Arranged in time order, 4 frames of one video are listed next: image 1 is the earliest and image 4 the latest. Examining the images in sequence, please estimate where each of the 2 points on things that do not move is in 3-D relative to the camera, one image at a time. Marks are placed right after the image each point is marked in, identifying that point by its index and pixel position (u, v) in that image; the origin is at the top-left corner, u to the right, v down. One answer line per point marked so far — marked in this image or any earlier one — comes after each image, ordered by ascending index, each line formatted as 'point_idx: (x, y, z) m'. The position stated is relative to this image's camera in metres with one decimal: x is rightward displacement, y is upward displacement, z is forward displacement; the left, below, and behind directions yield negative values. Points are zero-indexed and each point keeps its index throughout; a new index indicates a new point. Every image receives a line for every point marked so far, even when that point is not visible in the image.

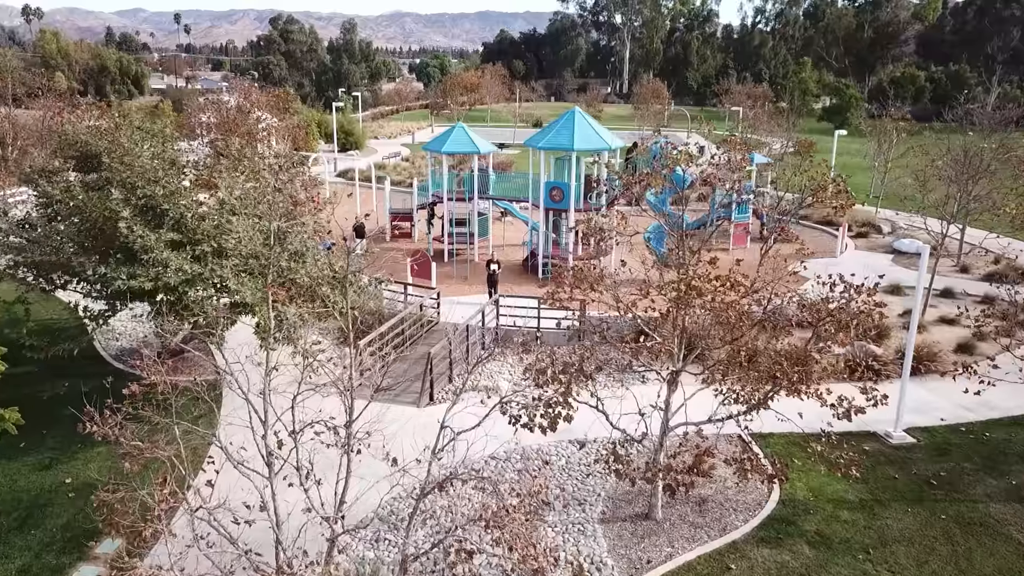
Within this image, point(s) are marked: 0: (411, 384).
0: (-1.5, -1.5, +12.7) m
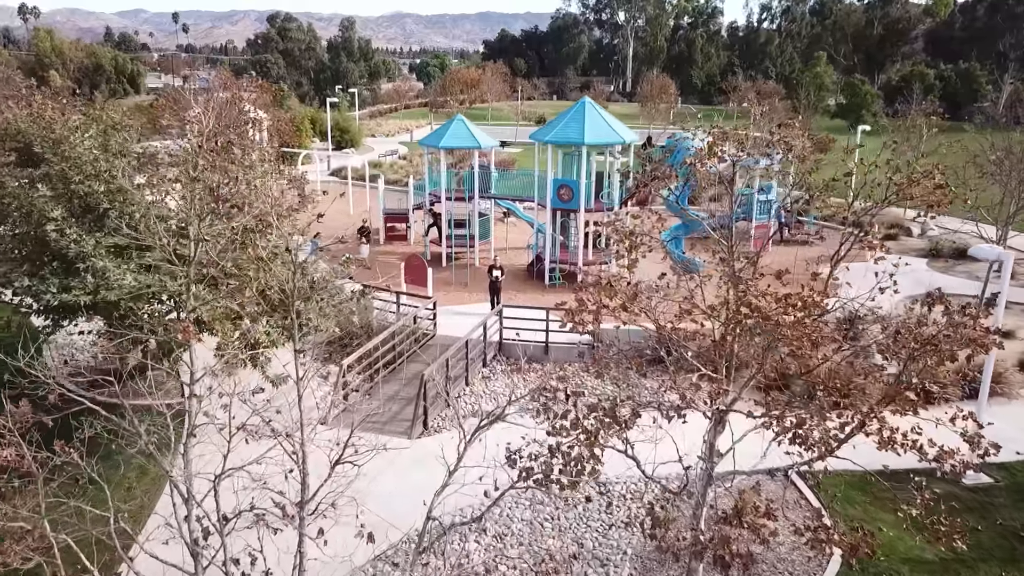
0: (-1.4, -1.6, +11.1) m
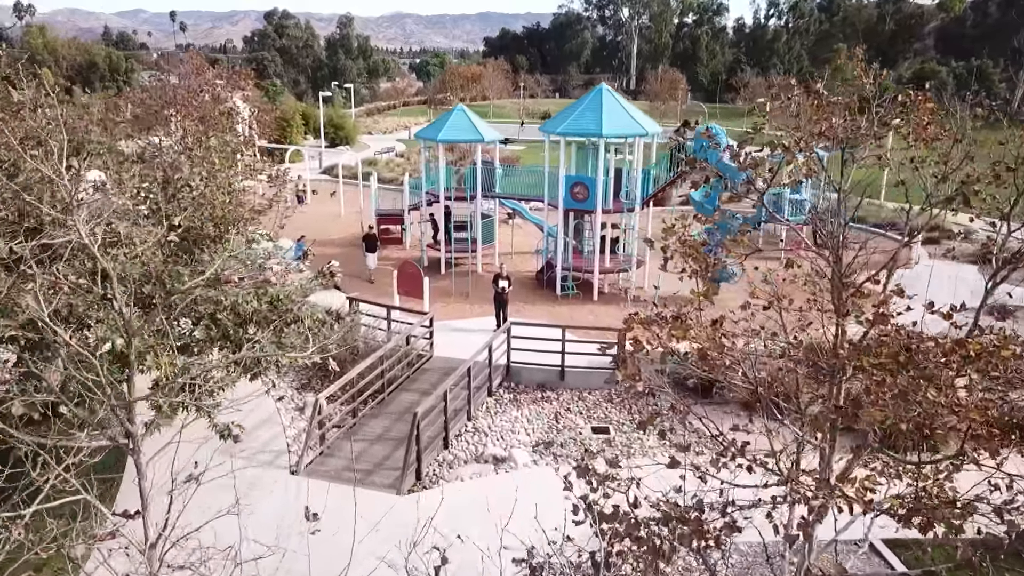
0: (-1.3, -1.8, +9.1) m
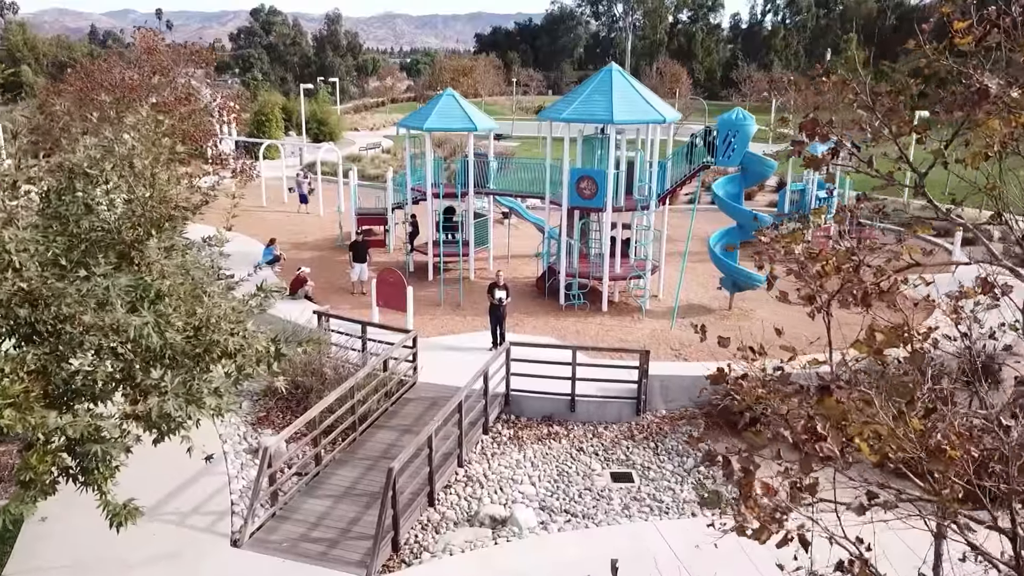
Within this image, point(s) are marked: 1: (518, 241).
0: (-1.3, -2.0, +7.2) m
1: (+0.1, +1.0, +17.8) m
